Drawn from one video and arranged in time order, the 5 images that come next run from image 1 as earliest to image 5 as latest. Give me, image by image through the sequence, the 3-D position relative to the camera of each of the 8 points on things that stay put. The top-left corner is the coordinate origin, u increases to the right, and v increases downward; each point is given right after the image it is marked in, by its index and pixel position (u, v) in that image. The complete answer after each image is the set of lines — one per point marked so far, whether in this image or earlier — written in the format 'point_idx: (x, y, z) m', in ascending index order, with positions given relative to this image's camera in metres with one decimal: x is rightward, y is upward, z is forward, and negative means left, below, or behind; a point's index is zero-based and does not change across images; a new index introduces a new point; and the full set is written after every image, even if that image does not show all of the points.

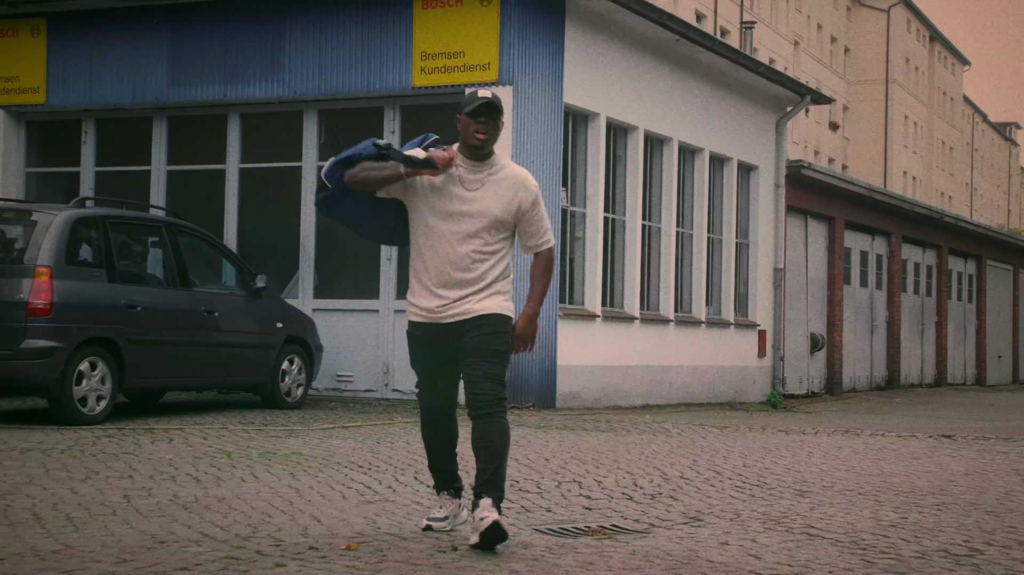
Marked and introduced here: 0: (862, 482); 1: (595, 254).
0: (+2.1, -1.2, +9.5) m
1: (+0.9, +0.4, +17.8) m
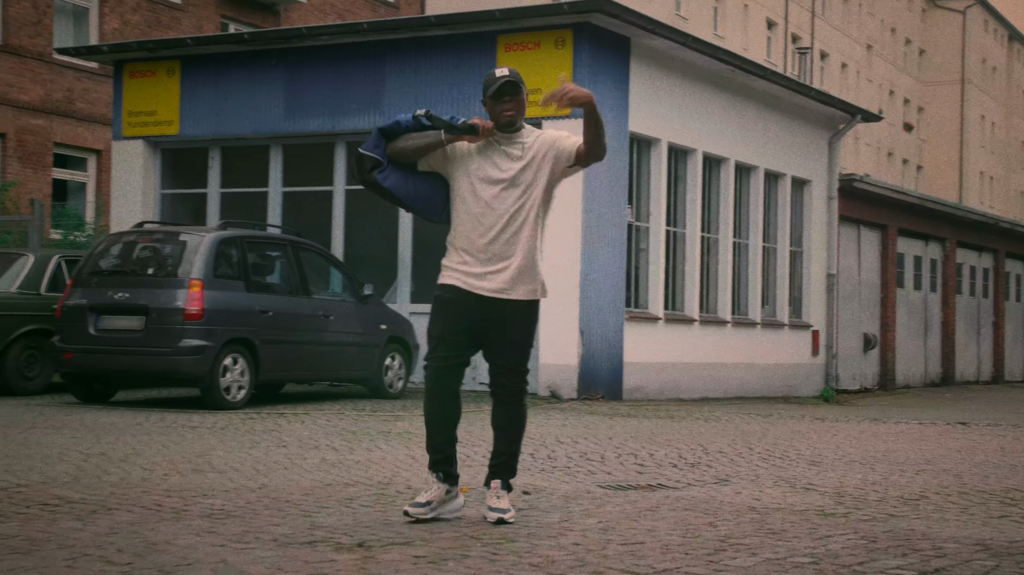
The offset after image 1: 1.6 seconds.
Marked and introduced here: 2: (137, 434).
0: (+2.6, -1.2, +11.8) m
1: (+1.8, +0.3, +20.1) m
2: (-2.6, -1.0, +11.3) m
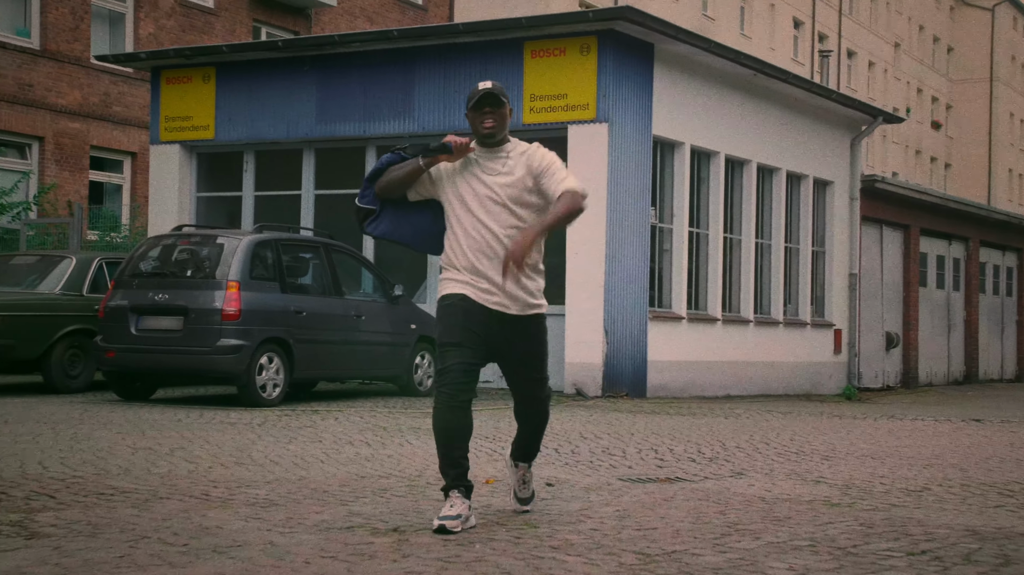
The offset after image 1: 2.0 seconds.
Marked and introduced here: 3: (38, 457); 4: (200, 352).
0: (+2.8, -1.2, +12.2) m
1: (+2.2, +0.3, +20.5) m
2: (-2.5, -1.1, +11.9) m
3: (-2.9, -1.0, +9.7) m
4: (-2.9, -0.6, +15.1) m
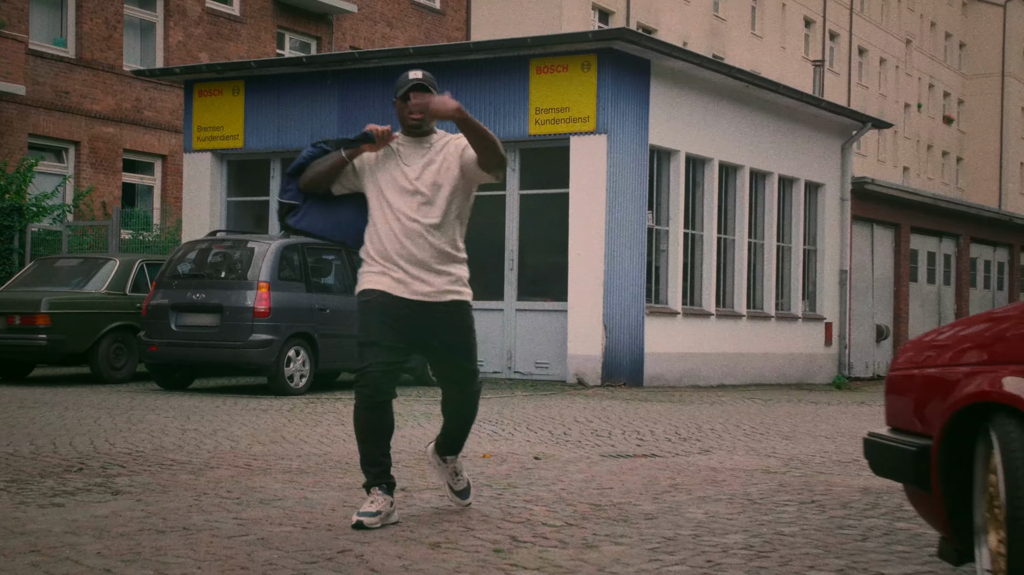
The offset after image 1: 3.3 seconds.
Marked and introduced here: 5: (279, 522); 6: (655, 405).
0: (+2.8, -1.2, +13.8) m
1: (+2.3, +0.3, +22.1) m
2: (-2.5, -1.1, +13.5) m
3: (-2.9, -1.1, +11.4) m
4: (-2.9, -0.6, +16.8) m
5: (-1.1, -1.1, +7.3) m
6: (+1.6, -1.3, +17.8) m
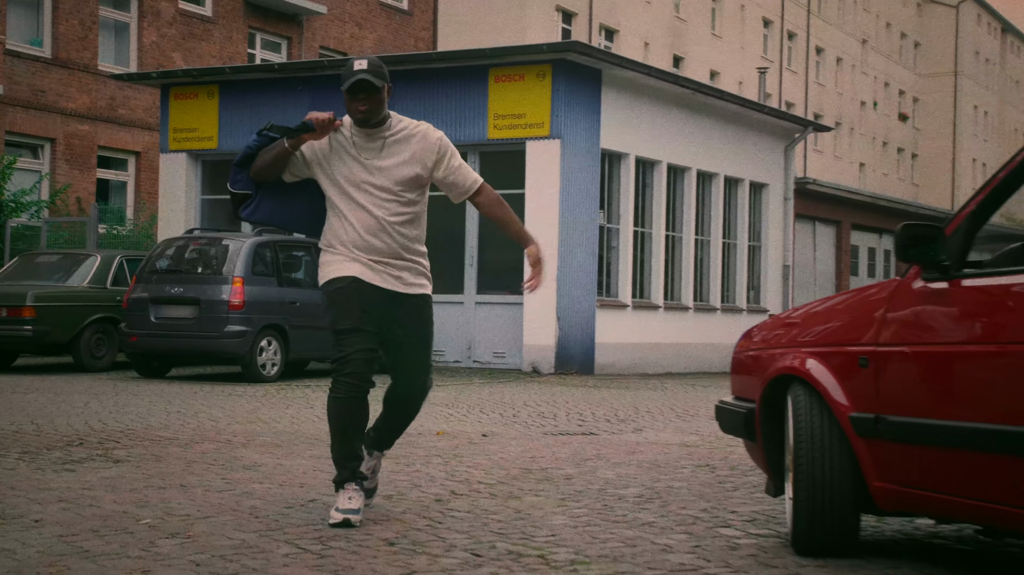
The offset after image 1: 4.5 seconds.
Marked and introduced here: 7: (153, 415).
0: (+2.3, -1.2, +15.3) m
1: (+1.7, +0.4, +23.6) m
2: (-2.9, -1.0, +14.9) m
3: (-3.3, -1.0, +12.7) m
4: (-3.4, -0.6, +18.1) m
5: (-1.4, -1.1, +8.7) m
6: (+1.1, -1.2, +19.2) m
7: (-2.9, -1.0, +13.1) m
